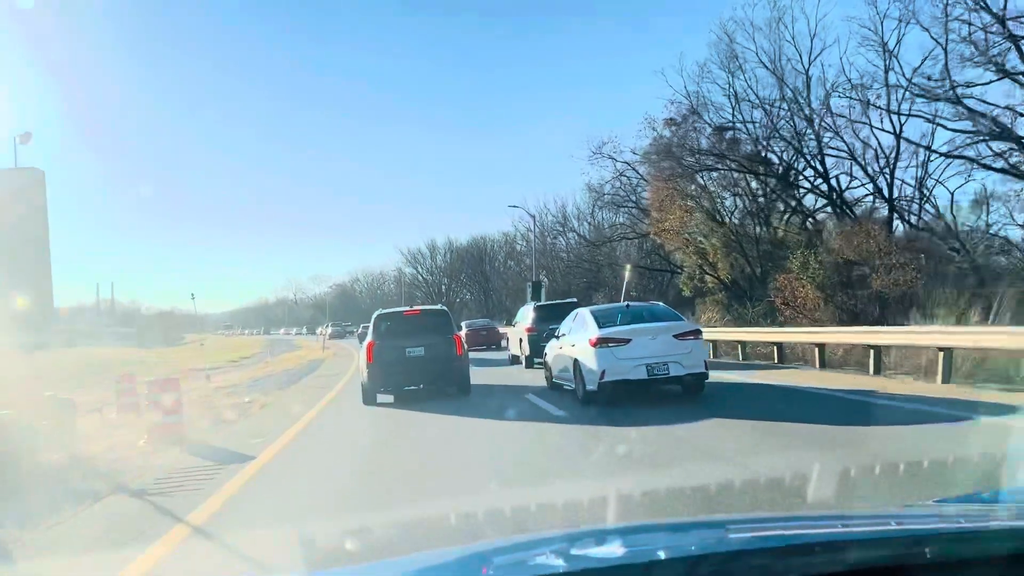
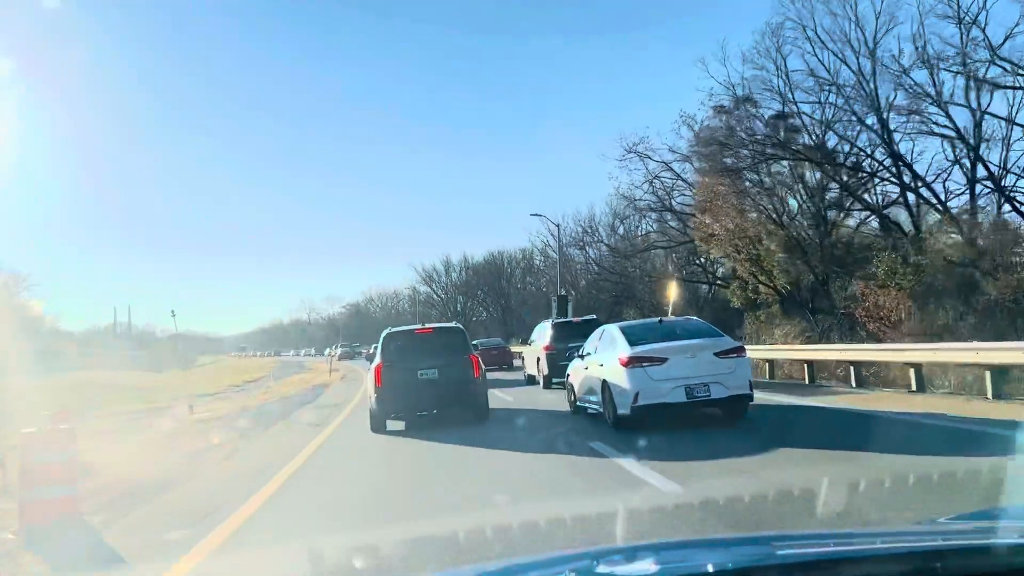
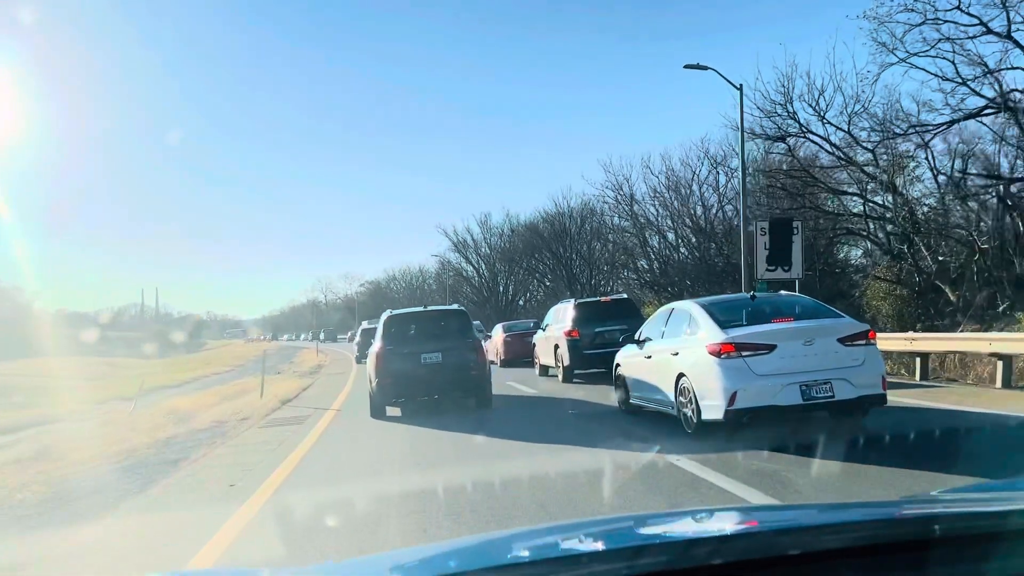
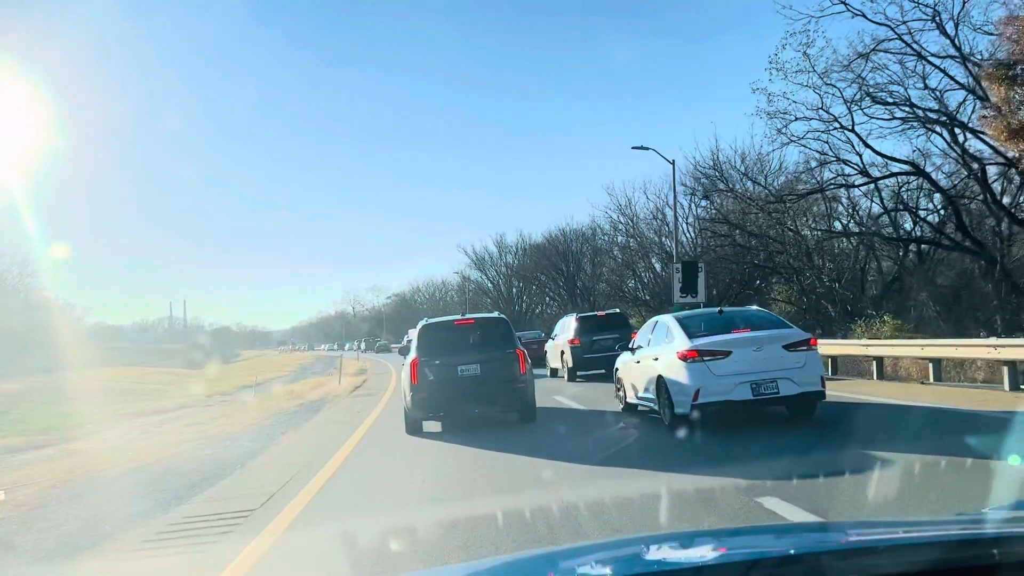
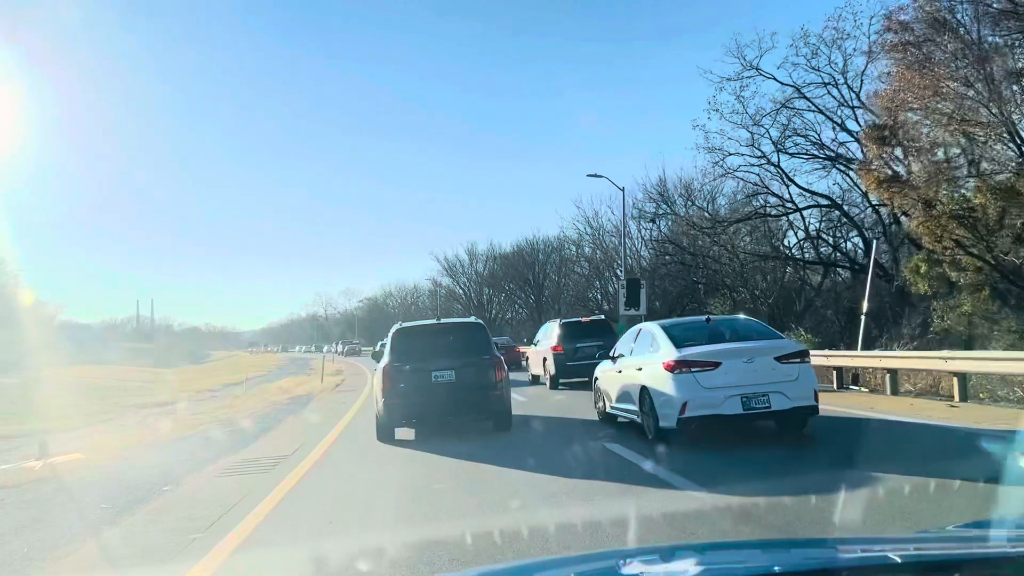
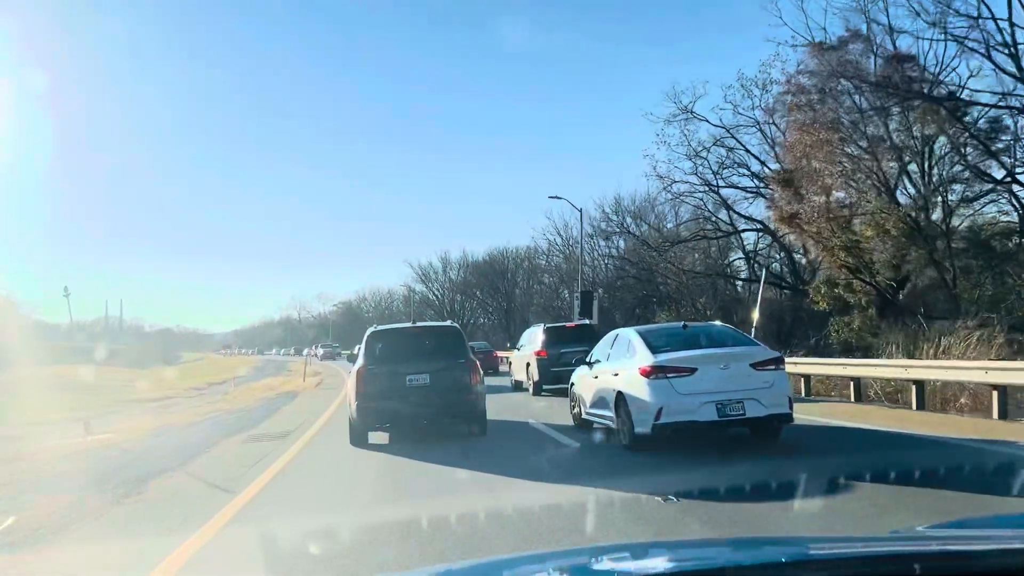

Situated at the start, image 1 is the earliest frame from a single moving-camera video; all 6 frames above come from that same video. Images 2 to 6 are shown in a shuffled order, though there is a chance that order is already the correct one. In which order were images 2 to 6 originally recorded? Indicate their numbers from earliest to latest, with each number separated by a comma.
2, 6, 5, 4, 3
